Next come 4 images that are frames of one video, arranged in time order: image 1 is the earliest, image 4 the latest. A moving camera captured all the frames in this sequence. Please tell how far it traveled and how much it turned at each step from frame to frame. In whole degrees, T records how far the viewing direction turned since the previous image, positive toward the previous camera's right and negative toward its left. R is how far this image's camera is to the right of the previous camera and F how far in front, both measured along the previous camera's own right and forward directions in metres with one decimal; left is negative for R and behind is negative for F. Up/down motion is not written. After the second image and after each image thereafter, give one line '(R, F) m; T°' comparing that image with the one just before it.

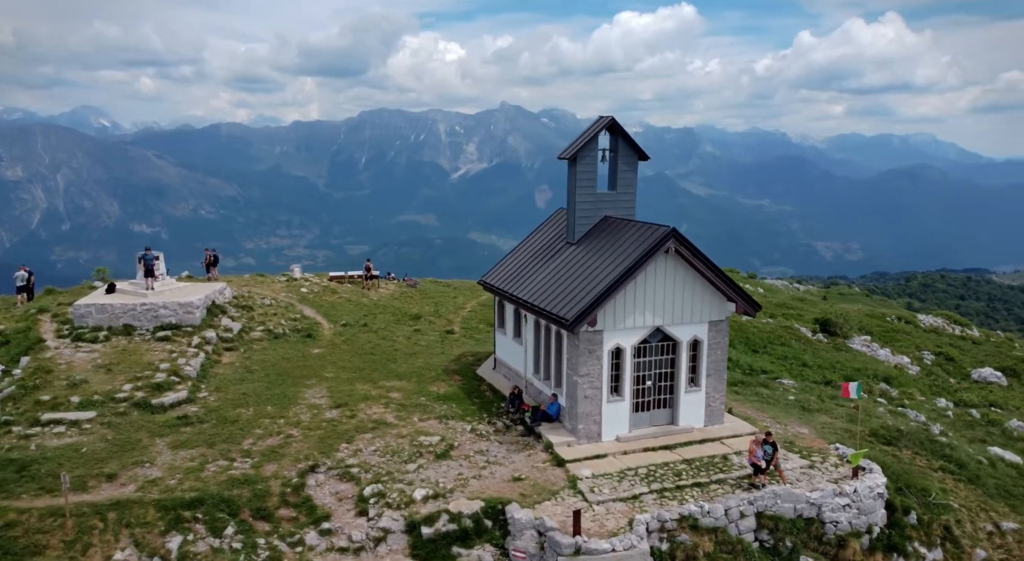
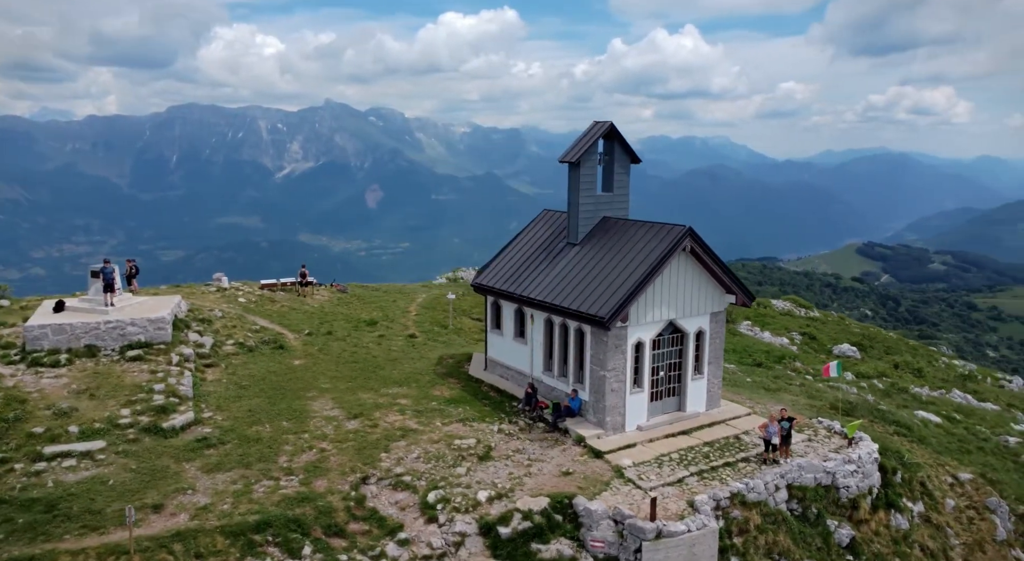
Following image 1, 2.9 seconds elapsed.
(-5.6, 0.0) m; +11°
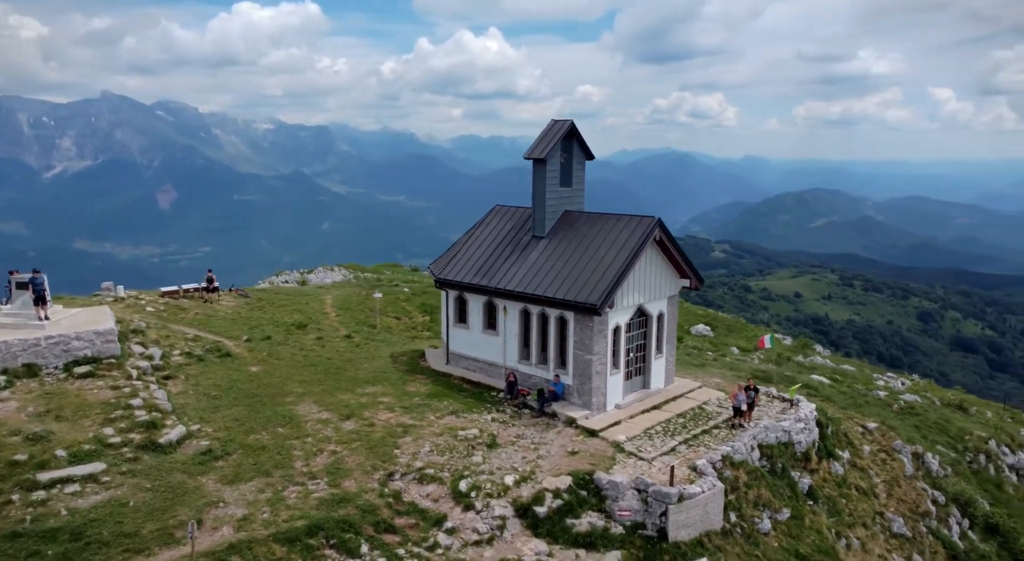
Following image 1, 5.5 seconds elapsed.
(-5.2, -0.4) m; +13°
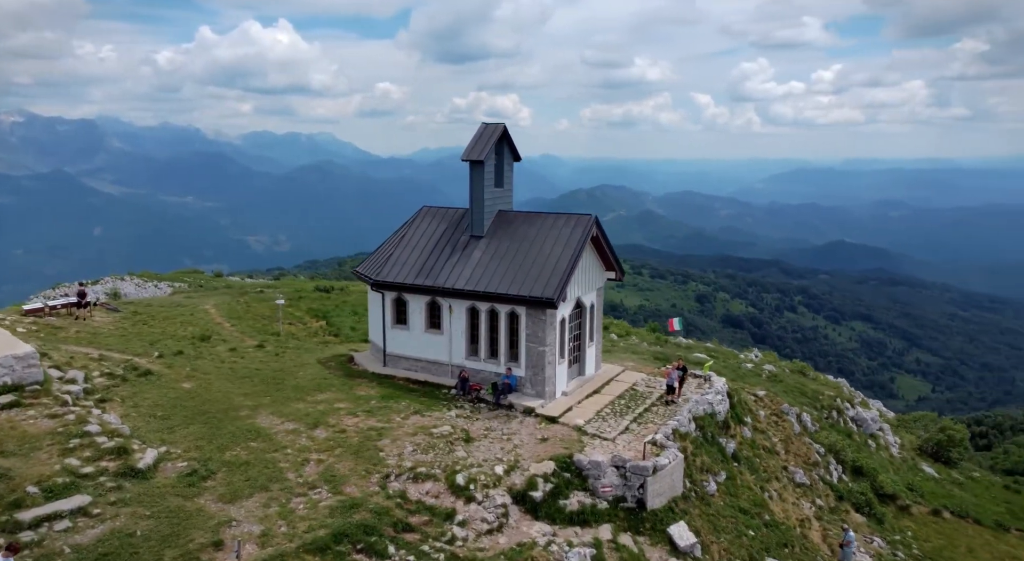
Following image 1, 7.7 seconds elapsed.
(-4.8, -0.5) m; +14°
